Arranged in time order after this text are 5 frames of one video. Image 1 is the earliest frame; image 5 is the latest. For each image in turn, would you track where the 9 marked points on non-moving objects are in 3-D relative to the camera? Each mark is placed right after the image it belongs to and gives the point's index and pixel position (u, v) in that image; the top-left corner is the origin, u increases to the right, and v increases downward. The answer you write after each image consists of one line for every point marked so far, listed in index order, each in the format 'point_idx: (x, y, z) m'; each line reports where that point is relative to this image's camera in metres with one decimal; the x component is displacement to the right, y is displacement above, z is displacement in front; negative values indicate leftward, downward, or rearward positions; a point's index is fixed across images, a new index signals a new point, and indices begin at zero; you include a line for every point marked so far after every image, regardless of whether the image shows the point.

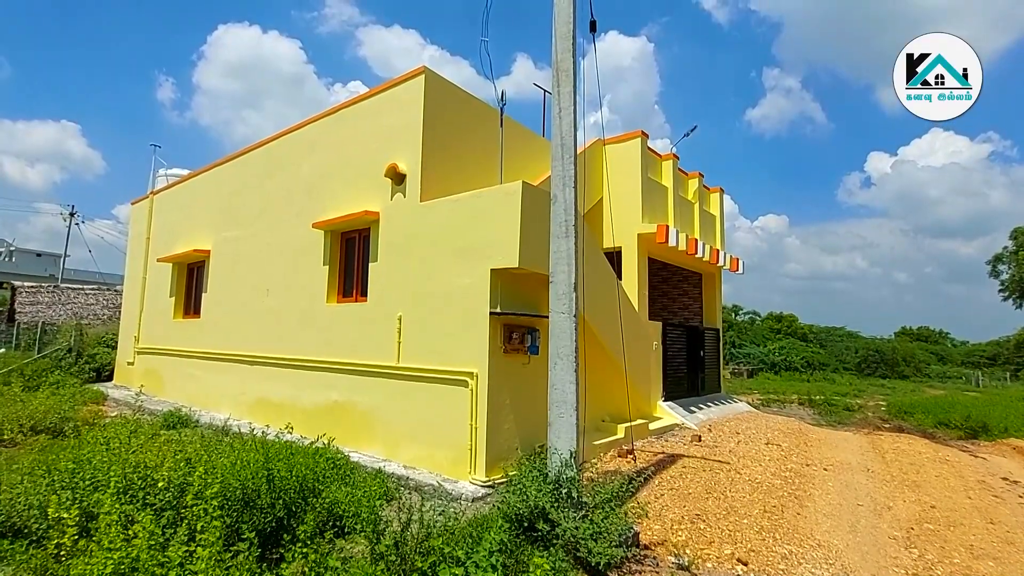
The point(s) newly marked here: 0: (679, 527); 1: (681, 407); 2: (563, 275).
0: (+1.7, -2.5, +5.2) m
1: (+3.5, -2.5, +10.4) m
2: (+0.5, +0.1, +5.2) m
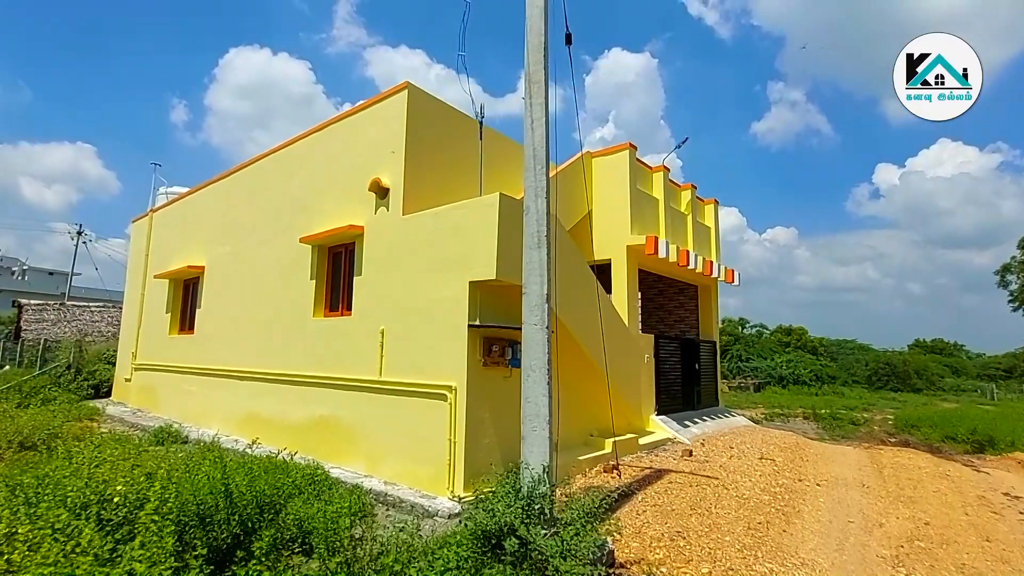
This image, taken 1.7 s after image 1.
0: (+1.5, -2.6, +5.1) m
1: (+3.3, -2.7, +10.2) m
2: (+0.2, 0.0, +5.2) m
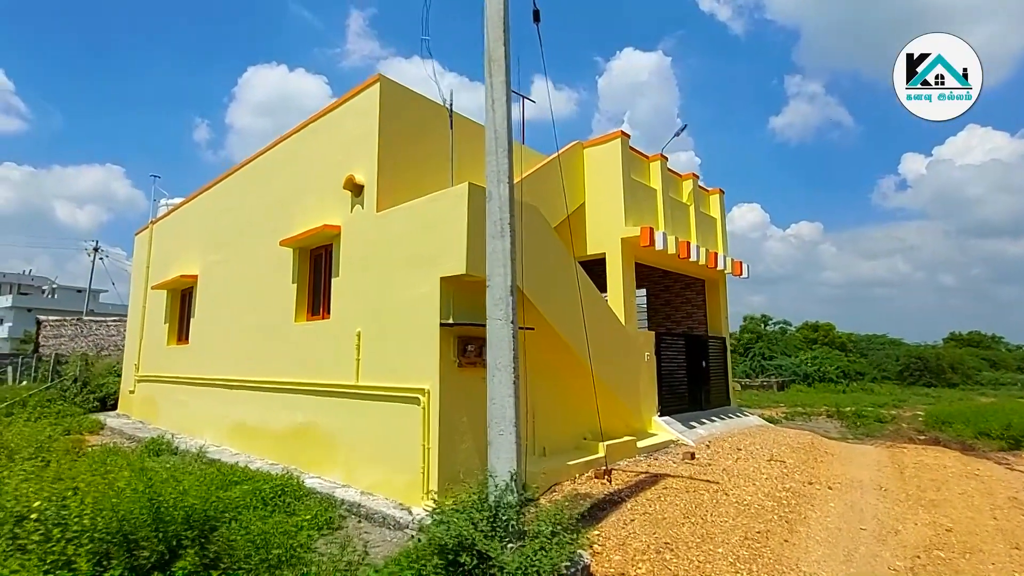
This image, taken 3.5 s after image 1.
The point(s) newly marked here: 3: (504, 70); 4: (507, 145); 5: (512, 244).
0: (+1.2, -2.5, +4.6) m
1: (+3.2, -2.6, +9.7) m
2: (-0.1, +0.1, +4.8) m
3: (-0.1, +2.2, +5.0) m
4: (-0.1, +1.4, +4.9) m
5: (0.0, +0.4, +4.8) m
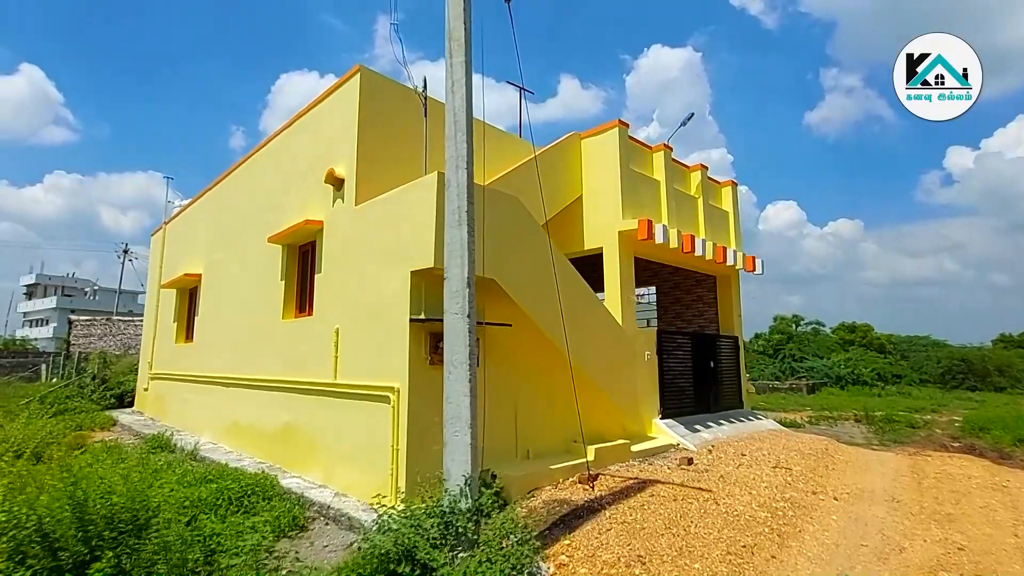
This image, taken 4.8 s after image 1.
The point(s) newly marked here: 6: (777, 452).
0: (+0.8, -2.4, +4.3) m
1: (+3.1, -2.5, +9.2) m
2: (-0.5, +0.2, +4.5) m
3: (-0.4, +2.3, +4.8) m
4: (-0.4, +1.5, +4.6) m
5: (-0.4, +0.5, +4.5) m
6: (+4.4, -2.7, +8.4) m
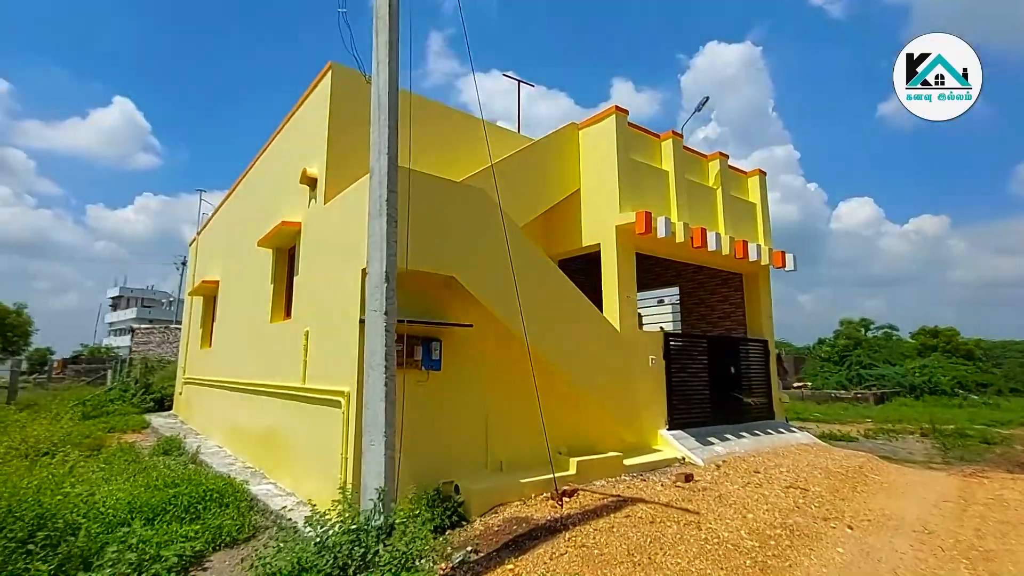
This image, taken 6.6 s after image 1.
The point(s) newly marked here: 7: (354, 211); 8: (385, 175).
0: (+0.2, -2.3, +3.7) m
1: (+3.0, -2.5, +8.4) m
2: (-1.1, +0.2, +4.1) m
3: (-1.1, +2.3, +4.4) m
4: (-1.0, +1.5, +4.3) m
5: (-1.0, +0.5, +4.2) m
6: (+4.2, -2.7, +7.4) m
7: (-1.8, +0.9, +5.9) m
8: (-1.0, +0.9, +4.2) m
